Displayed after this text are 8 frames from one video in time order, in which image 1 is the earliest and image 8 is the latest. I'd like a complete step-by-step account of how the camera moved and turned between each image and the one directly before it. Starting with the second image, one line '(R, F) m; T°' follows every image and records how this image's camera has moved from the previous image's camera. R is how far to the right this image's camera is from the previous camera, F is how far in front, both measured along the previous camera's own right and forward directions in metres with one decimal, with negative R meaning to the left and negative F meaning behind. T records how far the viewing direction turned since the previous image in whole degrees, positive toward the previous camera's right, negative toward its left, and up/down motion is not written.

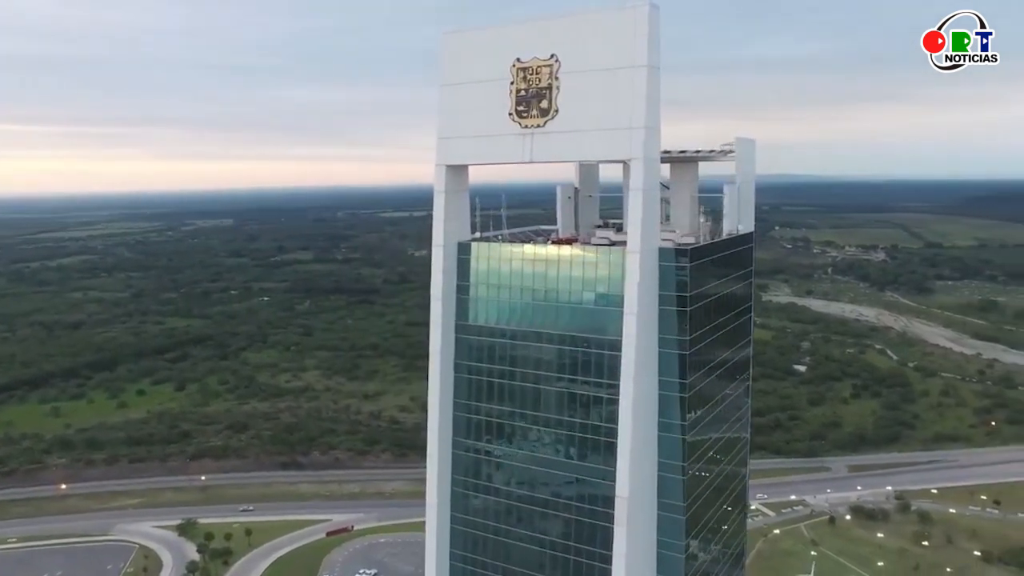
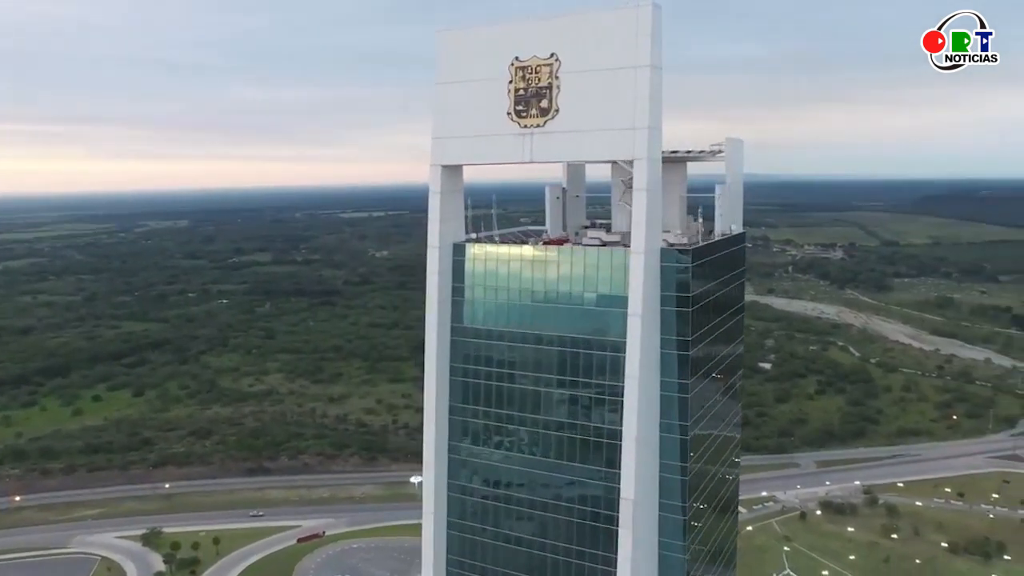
(-0.3, +0.1) m; +3°
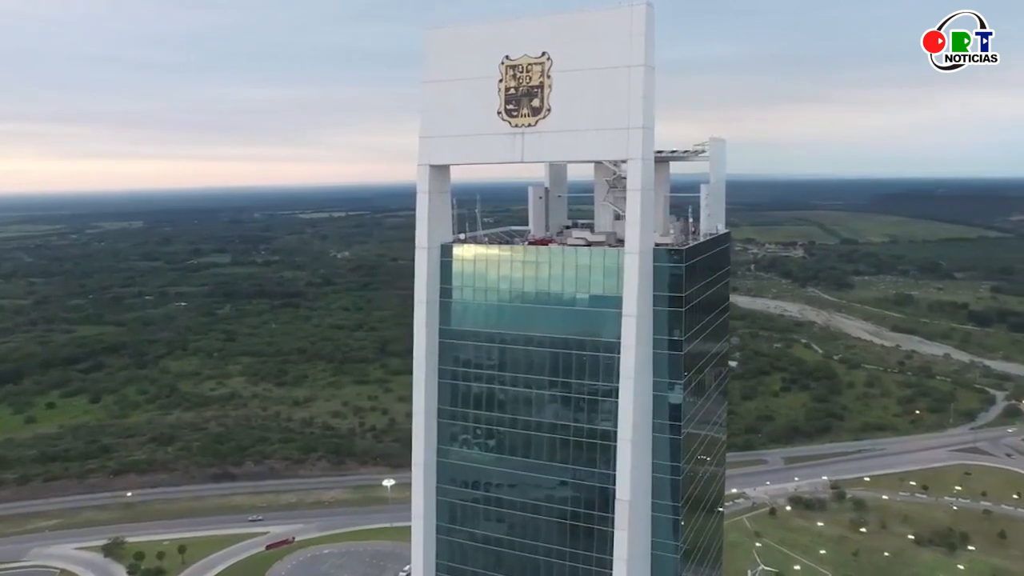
(-0.3, +0.1) m; +3°
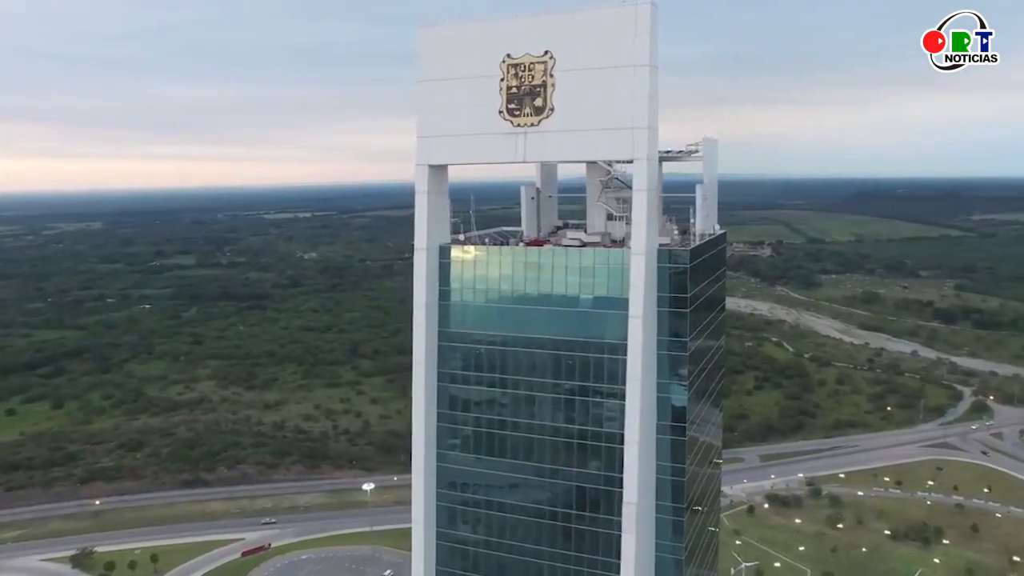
(-0.3, +0.1) m; +2°
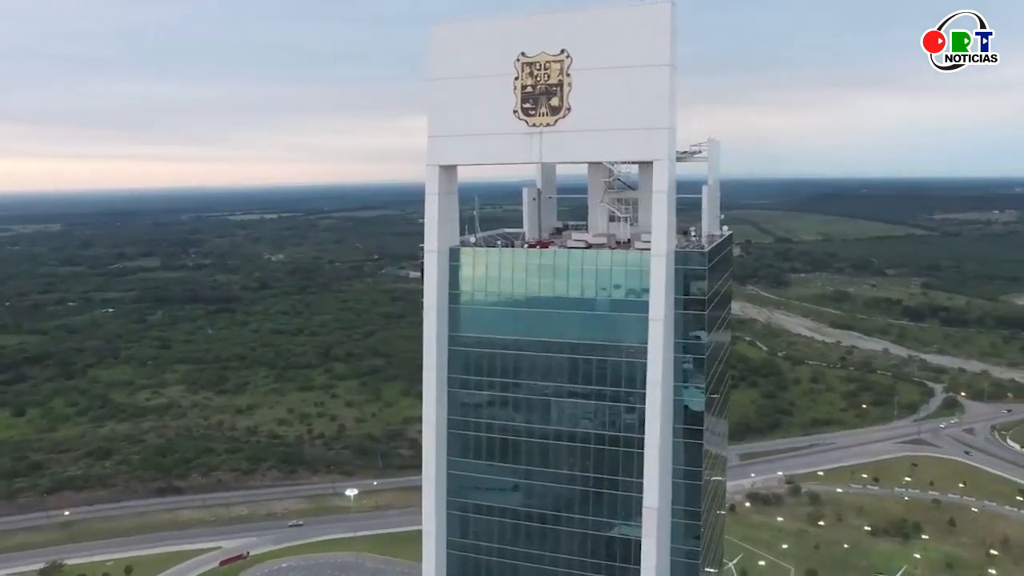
(-0.4, +0.1) m; +2°
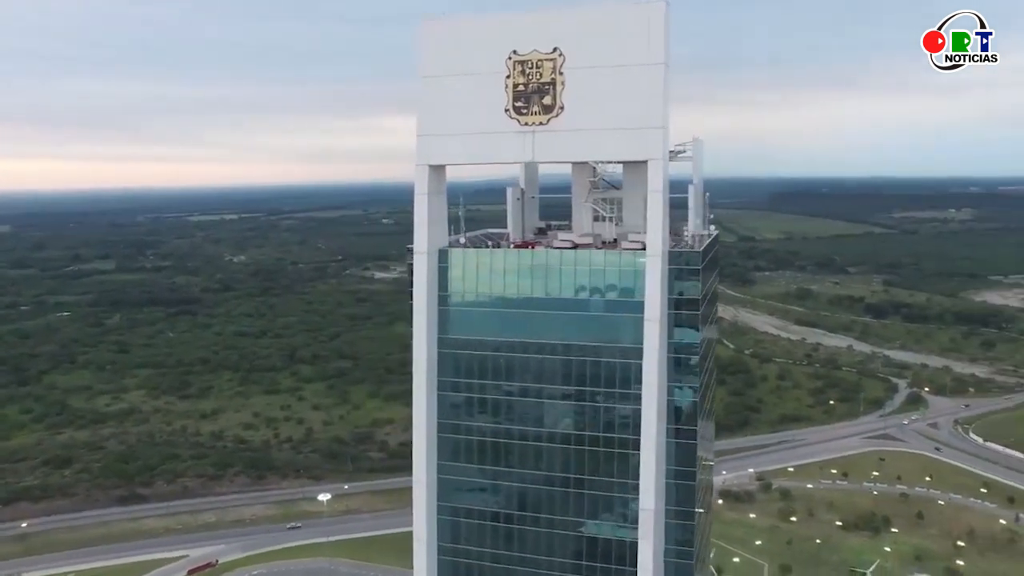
(-0.2, +0.1) m; +3°
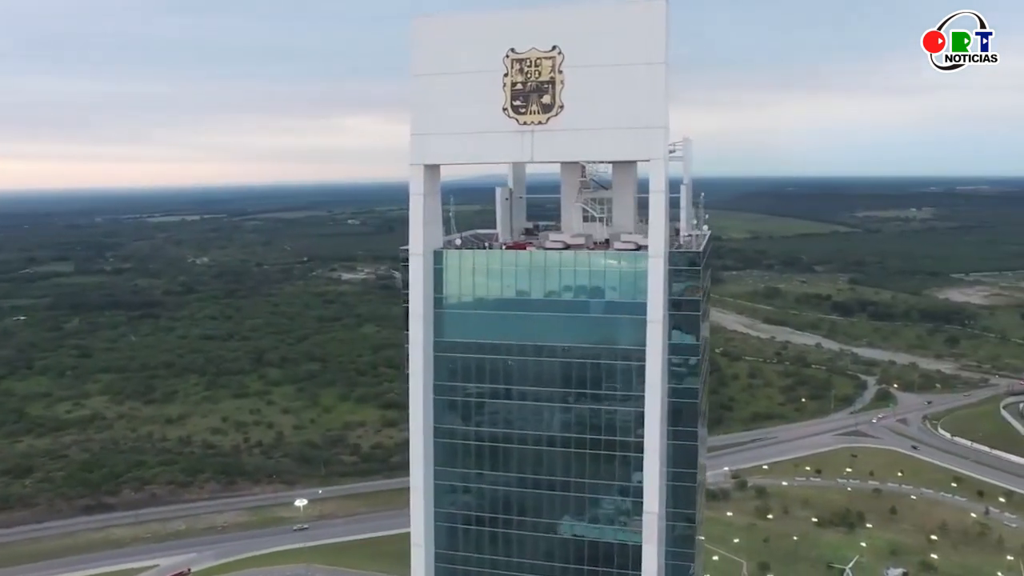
(-0.3, +0.1) m; +2°
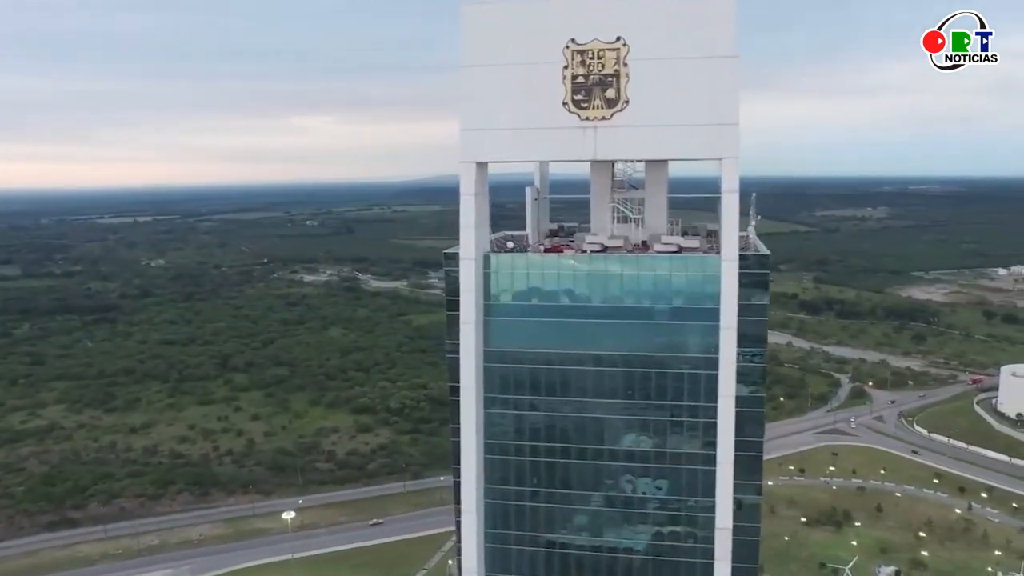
(-0.8, +0.3) m; +3°
